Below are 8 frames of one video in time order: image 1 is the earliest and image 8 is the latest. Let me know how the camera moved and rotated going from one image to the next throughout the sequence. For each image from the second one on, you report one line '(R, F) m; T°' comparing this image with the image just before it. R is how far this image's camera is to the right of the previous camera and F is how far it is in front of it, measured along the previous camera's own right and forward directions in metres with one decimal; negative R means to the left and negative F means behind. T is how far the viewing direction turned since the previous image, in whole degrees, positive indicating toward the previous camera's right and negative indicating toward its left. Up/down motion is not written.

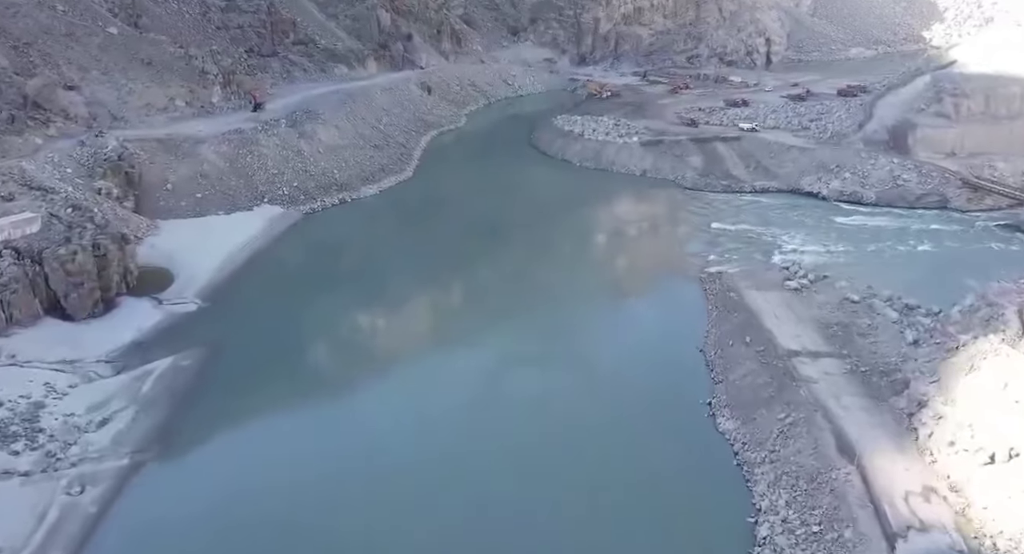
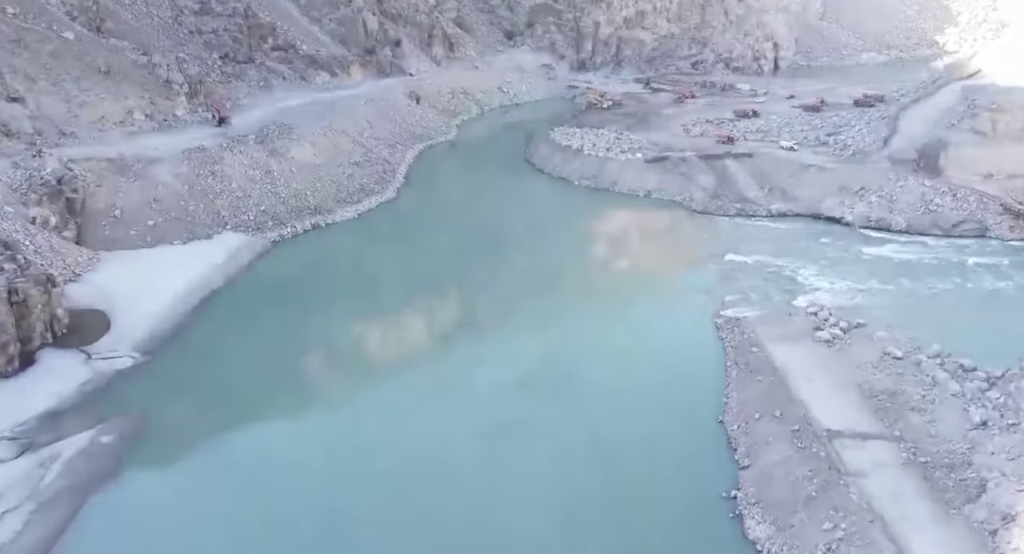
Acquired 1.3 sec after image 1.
(+0.3, +3.0) m; 0°
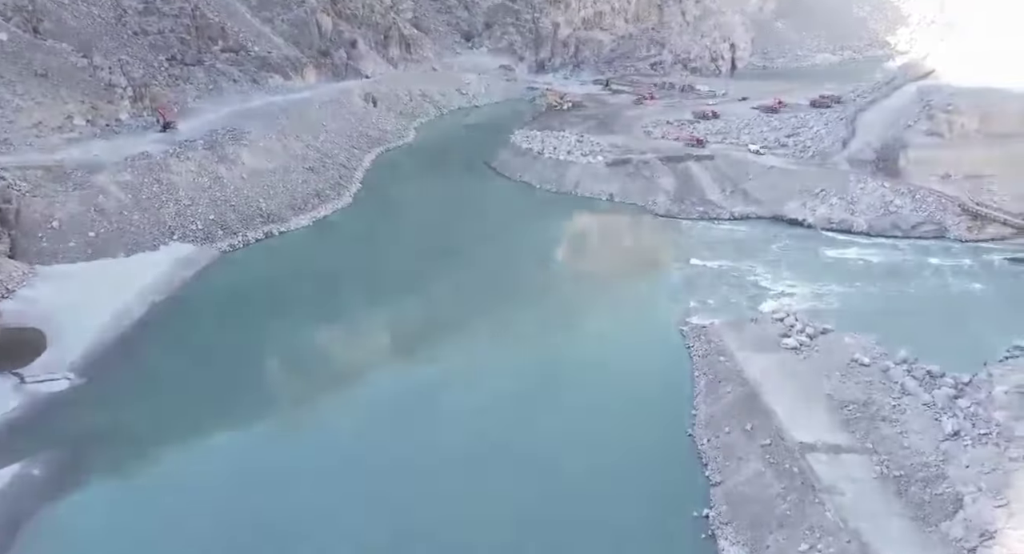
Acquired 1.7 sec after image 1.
(0.0, +0.6) m; +3°
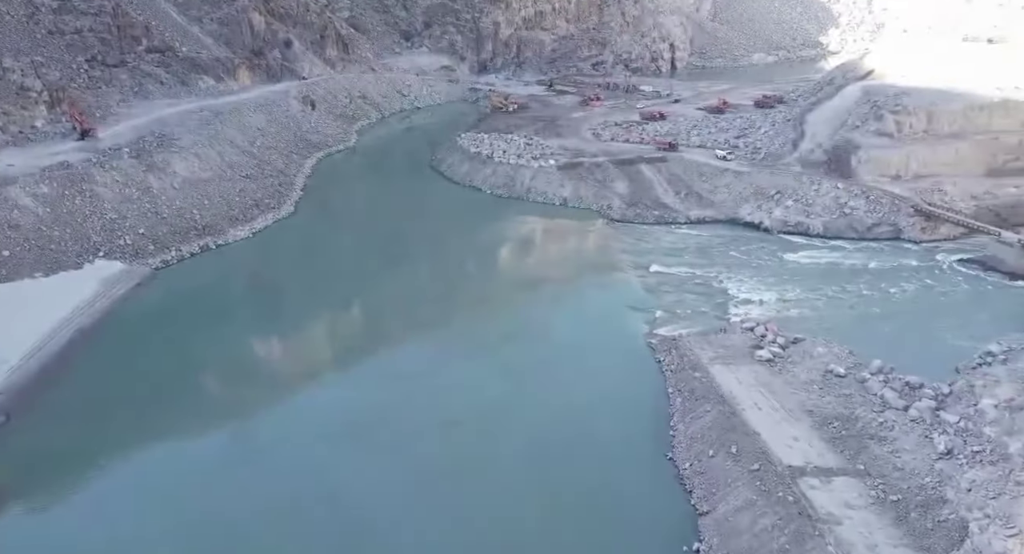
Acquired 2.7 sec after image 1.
(-0.5, +1.1) m; +4°
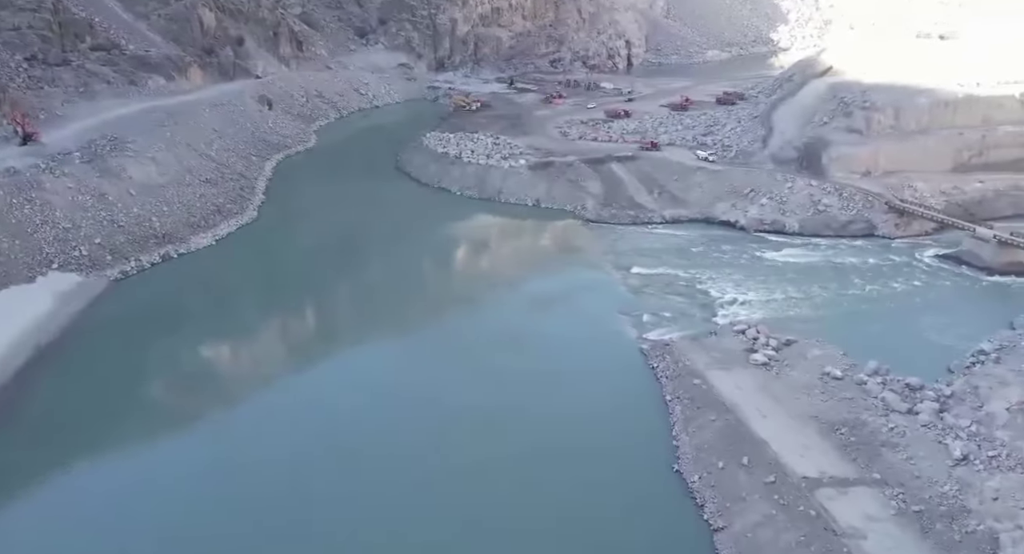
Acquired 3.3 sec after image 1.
(-0.8, +0.7) m; +4°
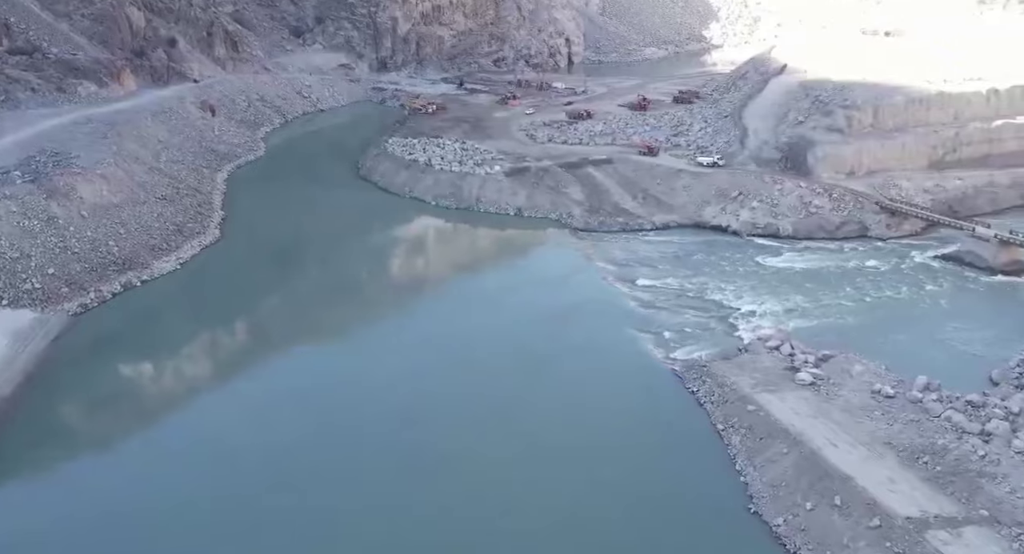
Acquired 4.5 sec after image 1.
(-2.2, +1.7) m; +6°
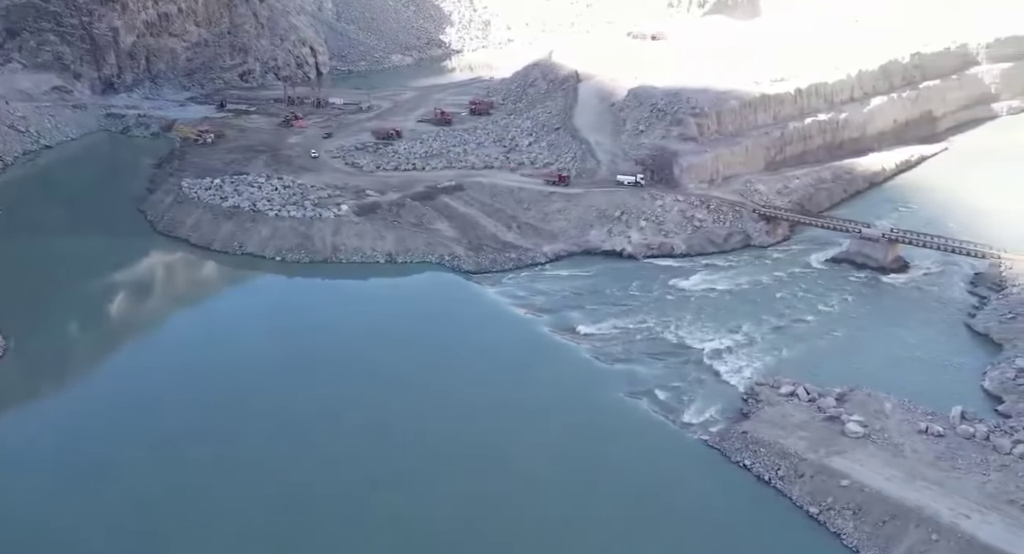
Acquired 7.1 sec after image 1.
(-4.7, +4.8) m; +20°
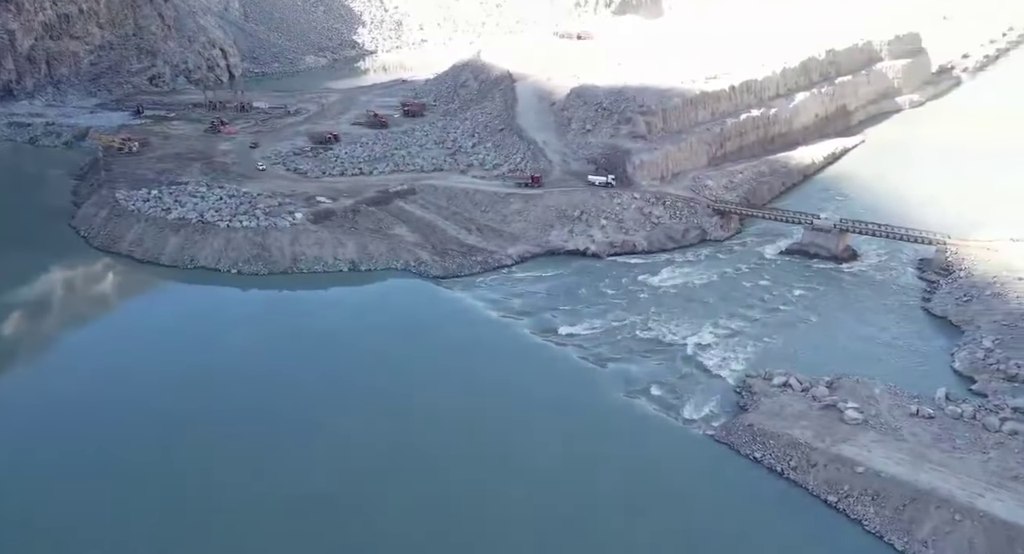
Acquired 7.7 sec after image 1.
(-1.8, +0.4) m; +7°
